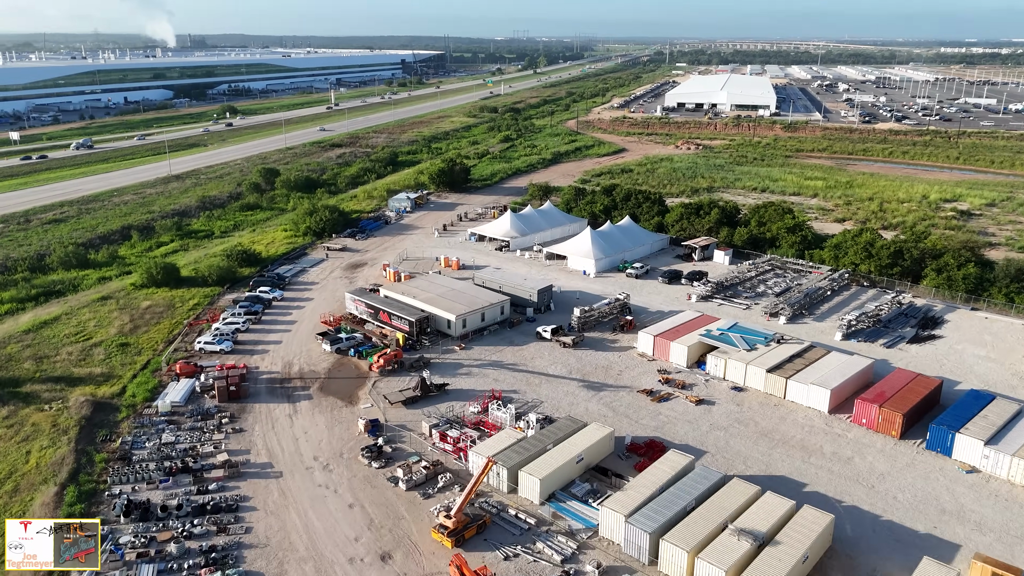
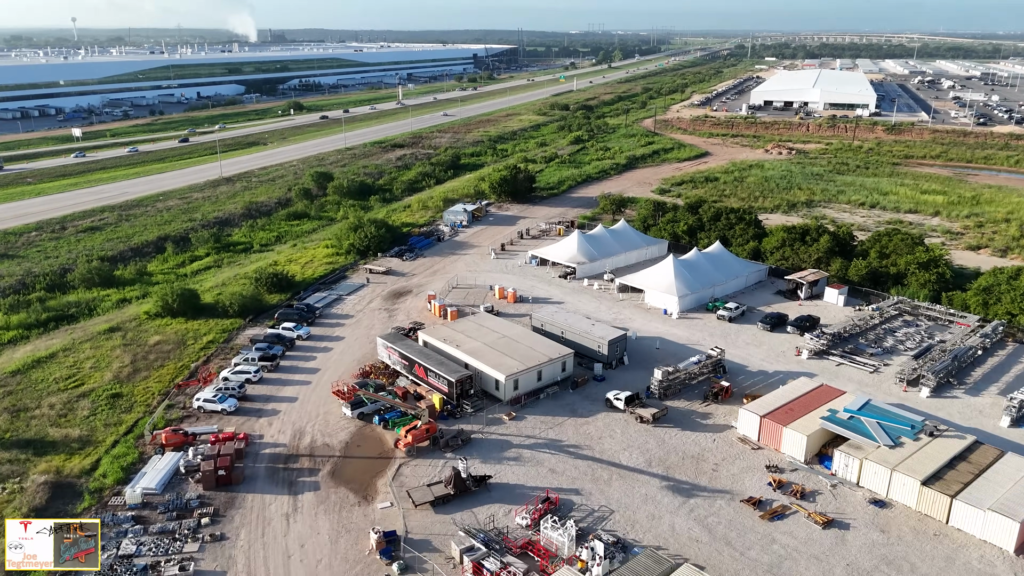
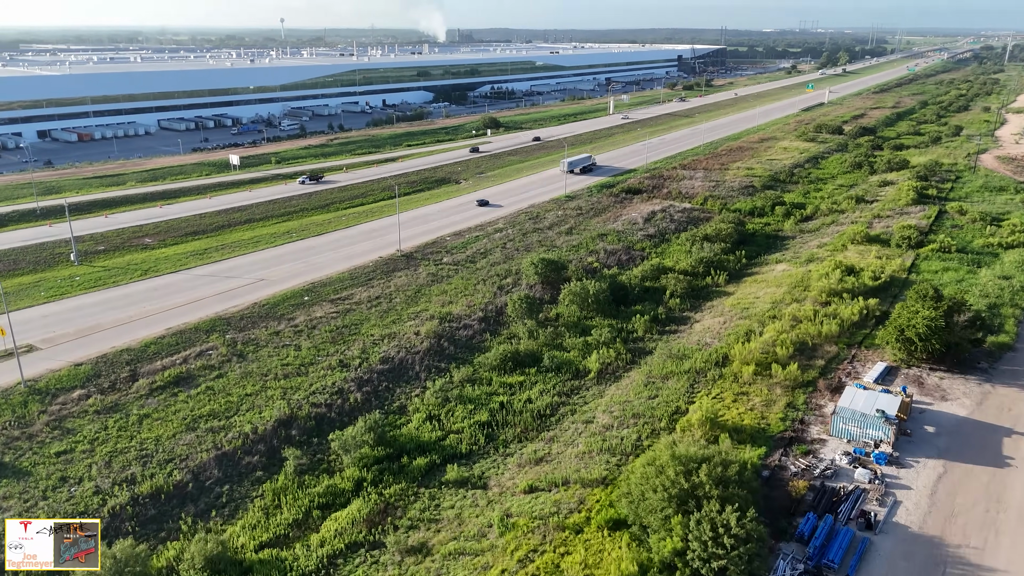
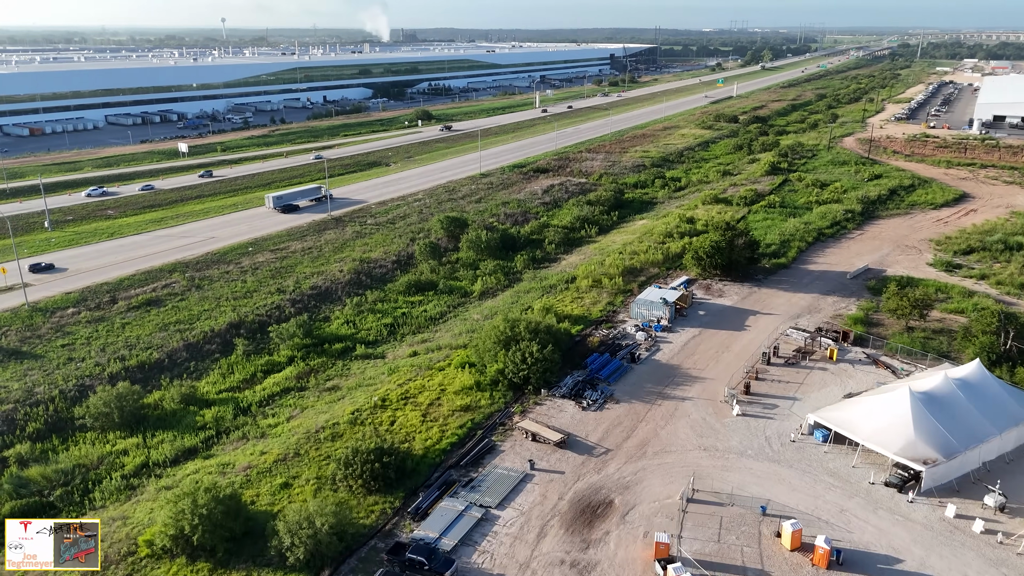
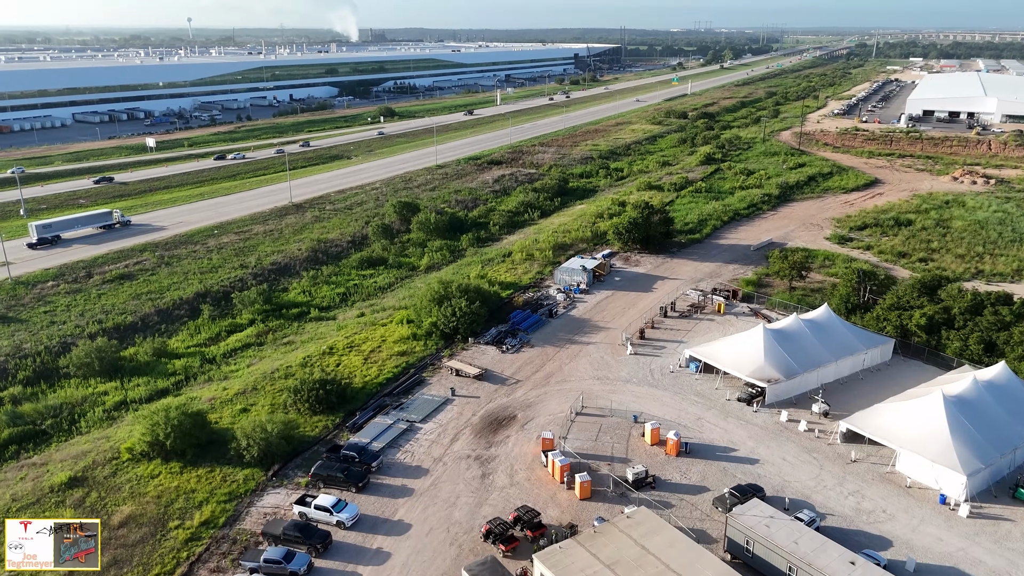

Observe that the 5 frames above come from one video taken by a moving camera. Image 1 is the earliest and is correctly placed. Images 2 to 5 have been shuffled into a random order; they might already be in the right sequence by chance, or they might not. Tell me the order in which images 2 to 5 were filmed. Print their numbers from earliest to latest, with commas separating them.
2, 5, 4, 3
